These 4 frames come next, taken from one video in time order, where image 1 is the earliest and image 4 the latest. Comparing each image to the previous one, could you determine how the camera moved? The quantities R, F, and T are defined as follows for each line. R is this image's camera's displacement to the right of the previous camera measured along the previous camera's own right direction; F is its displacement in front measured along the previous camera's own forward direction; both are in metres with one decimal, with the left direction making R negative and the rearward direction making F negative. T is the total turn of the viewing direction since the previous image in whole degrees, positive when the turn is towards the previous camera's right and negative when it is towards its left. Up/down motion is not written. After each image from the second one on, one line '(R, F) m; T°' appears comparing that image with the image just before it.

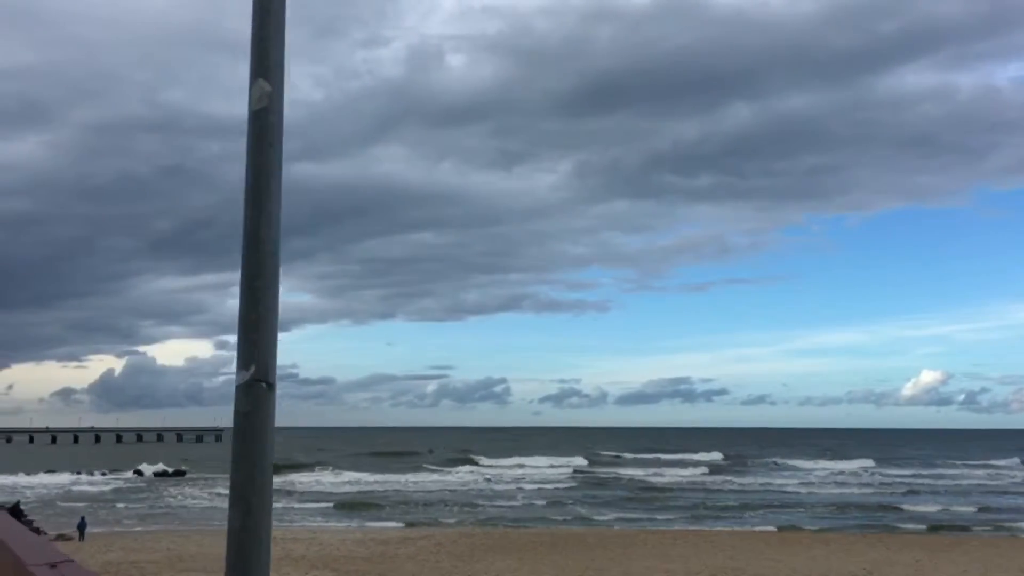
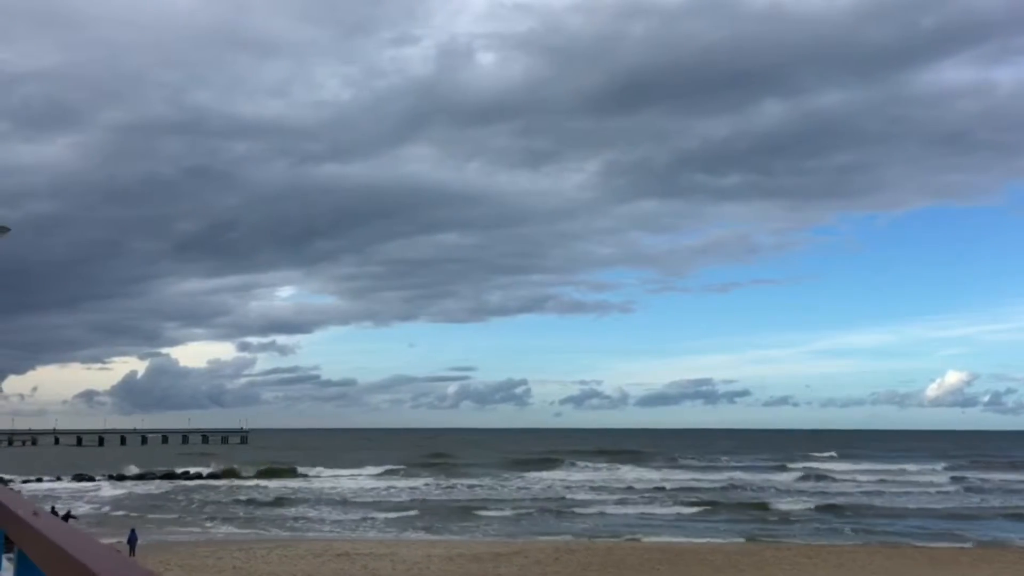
(-2.2, +1.4) m; -1°
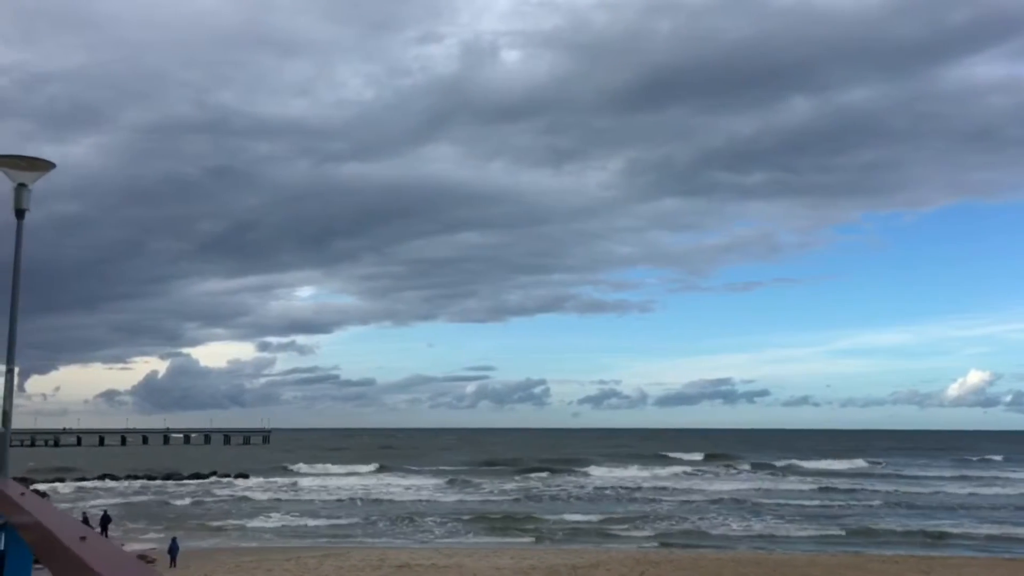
(-1.7, +1.1) m; -1°
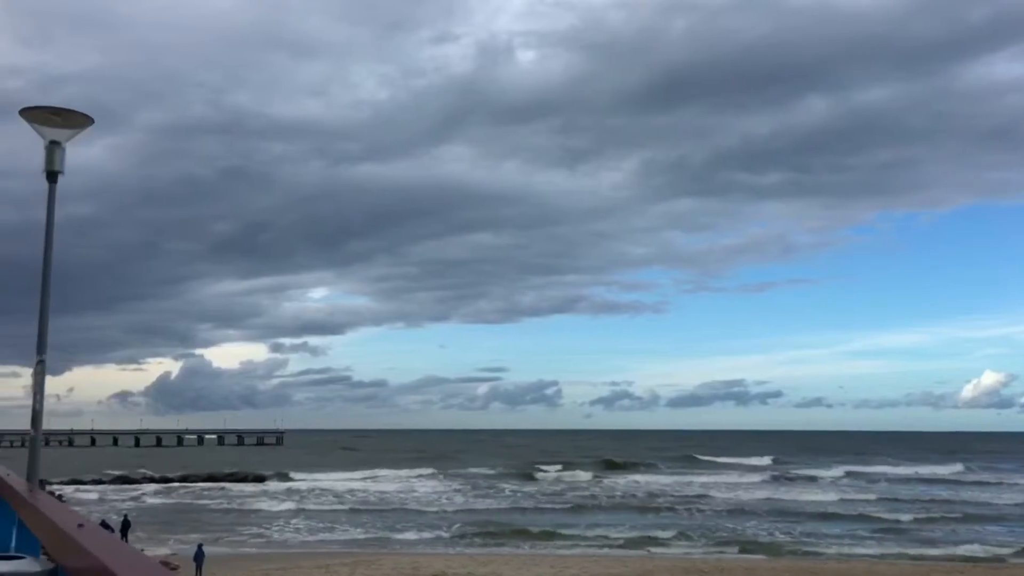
(-1.0, +0.6) m; -1°
